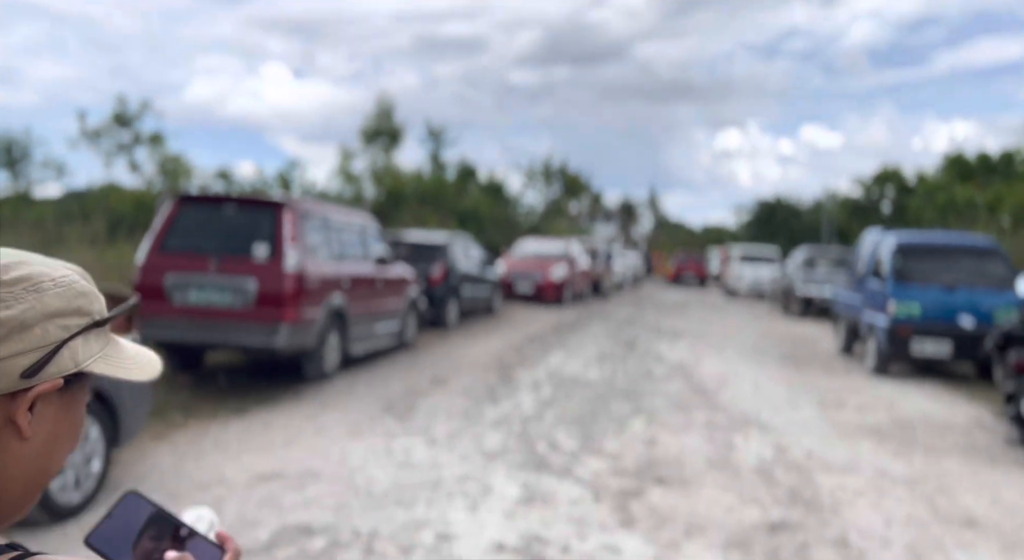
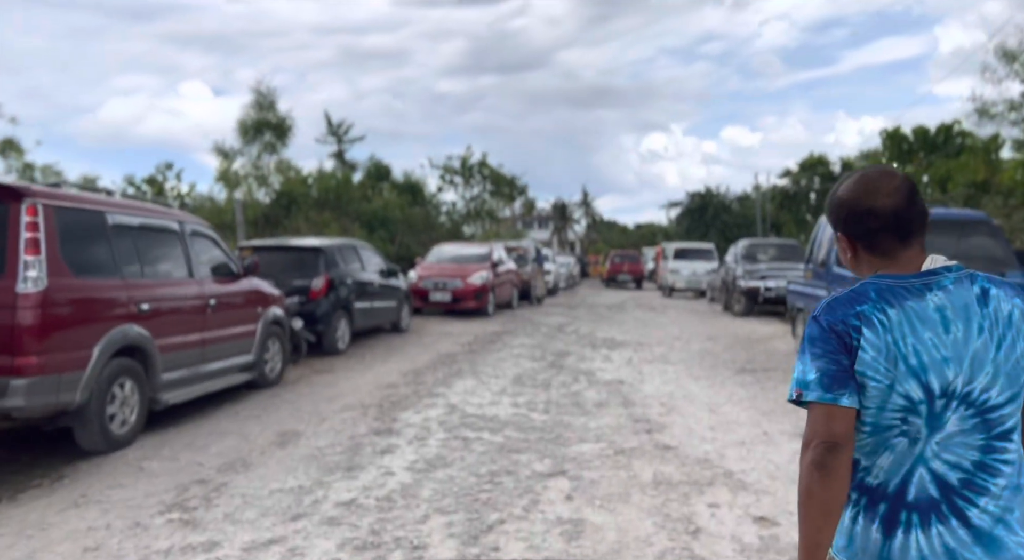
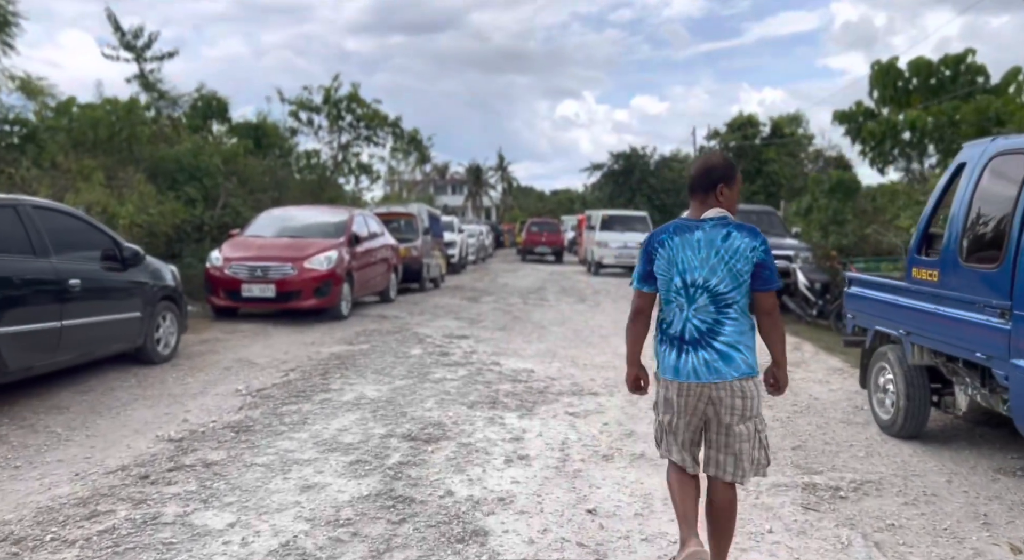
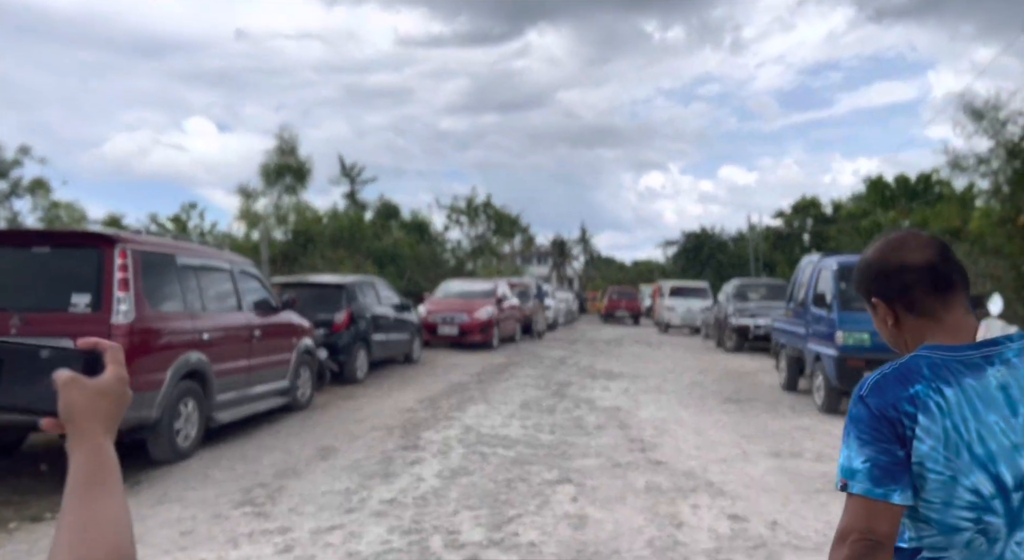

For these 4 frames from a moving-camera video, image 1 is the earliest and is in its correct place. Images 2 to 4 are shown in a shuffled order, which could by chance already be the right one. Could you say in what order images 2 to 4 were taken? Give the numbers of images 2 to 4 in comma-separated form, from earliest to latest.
4, 2, 3
